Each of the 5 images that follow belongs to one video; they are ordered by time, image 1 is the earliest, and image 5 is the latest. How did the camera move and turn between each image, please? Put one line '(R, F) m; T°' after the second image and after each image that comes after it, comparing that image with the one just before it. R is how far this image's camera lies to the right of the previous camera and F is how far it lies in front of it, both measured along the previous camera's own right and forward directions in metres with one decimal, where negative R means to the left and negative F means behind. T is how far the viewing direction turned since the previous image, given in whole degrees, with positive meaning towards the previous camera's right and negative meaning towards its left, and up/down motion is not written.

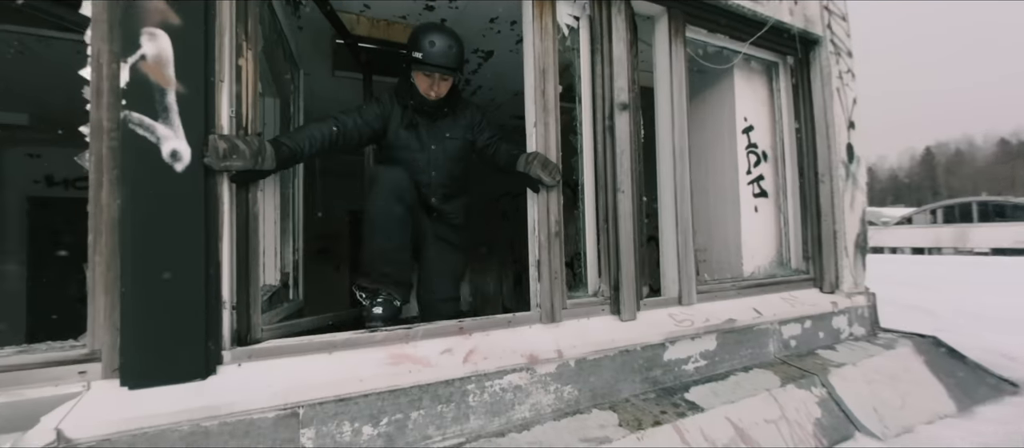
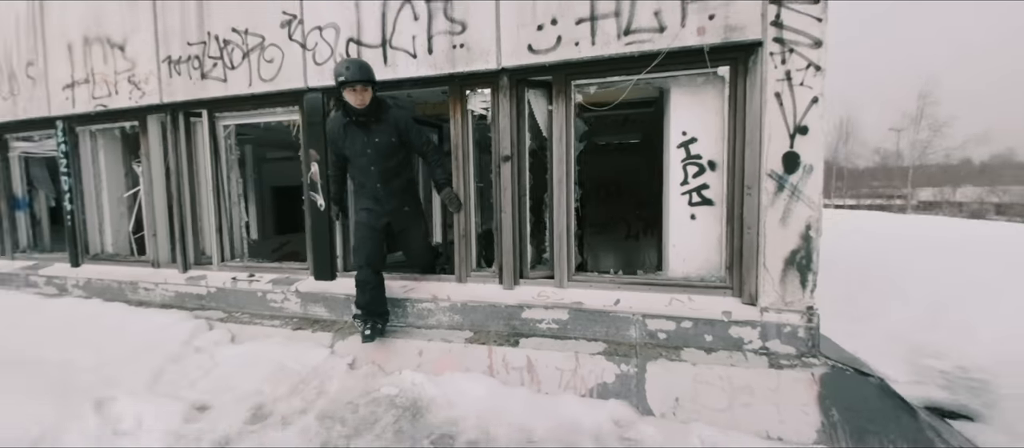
(+2.1, -0.3) m; -40°
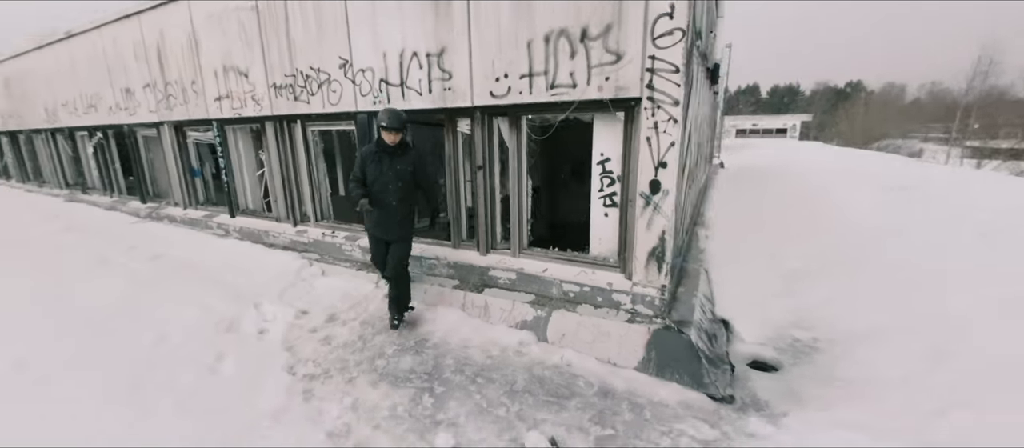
(+1.0, -1.1) m; -11°
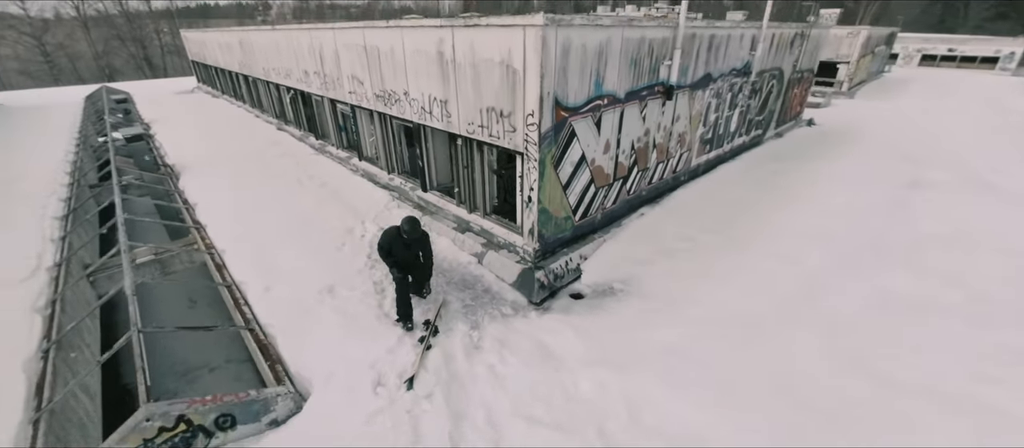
(+2.5, -2.5) m; -16°
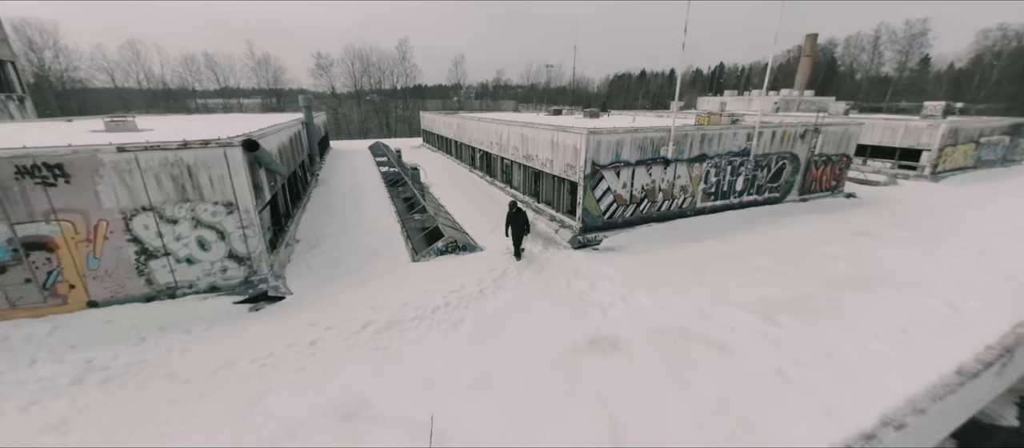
(+2.6, -7.2) m; -19°
